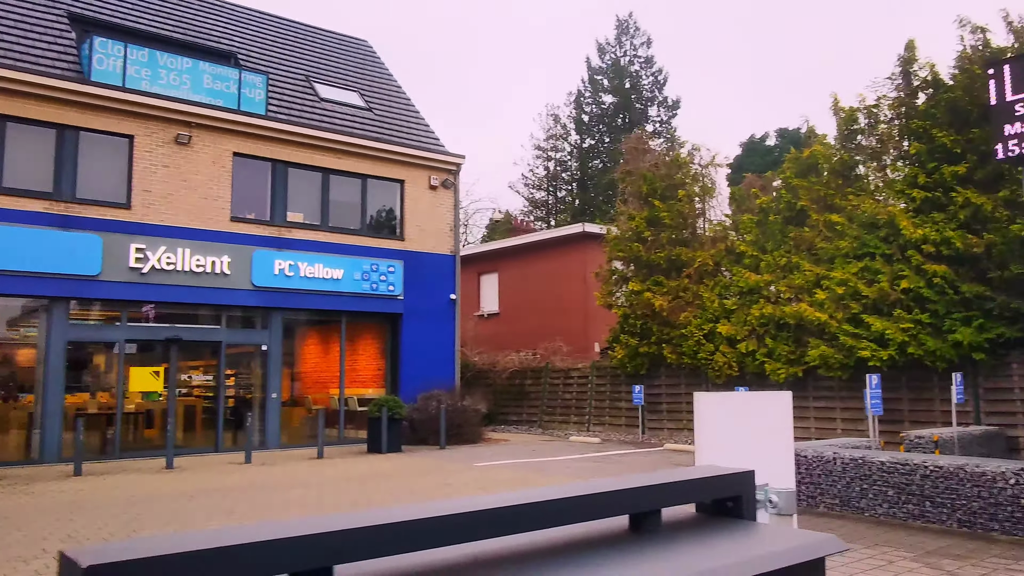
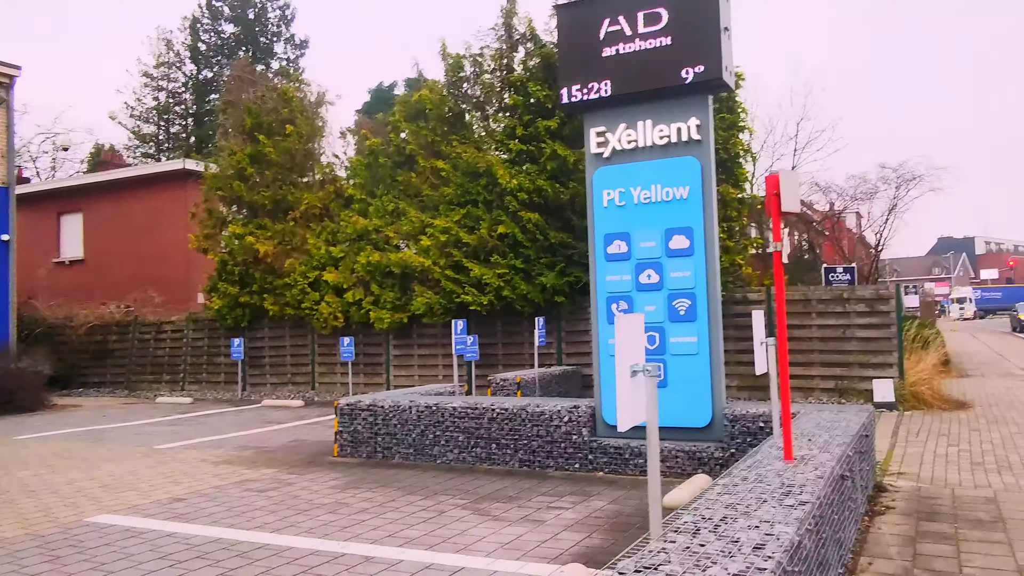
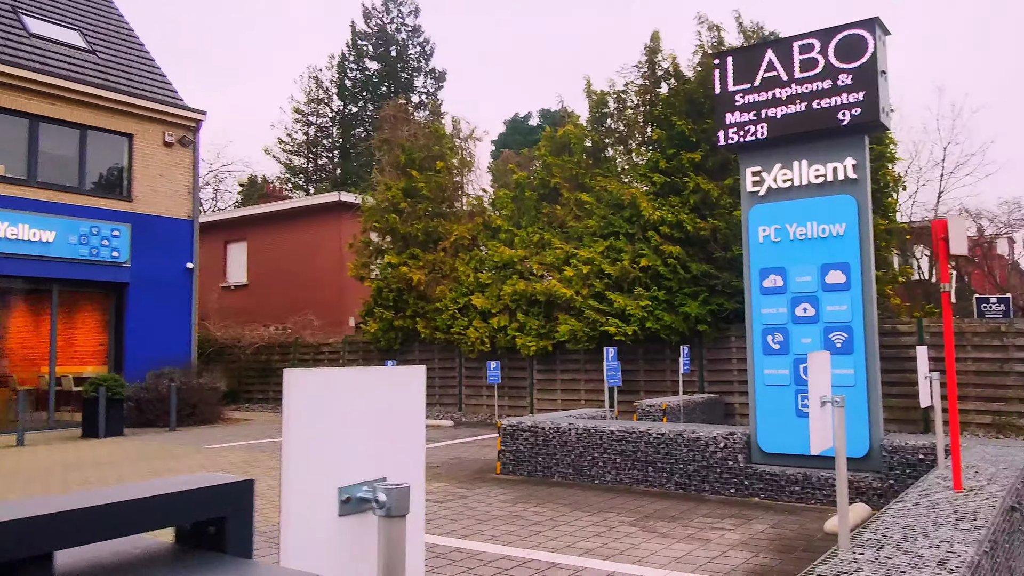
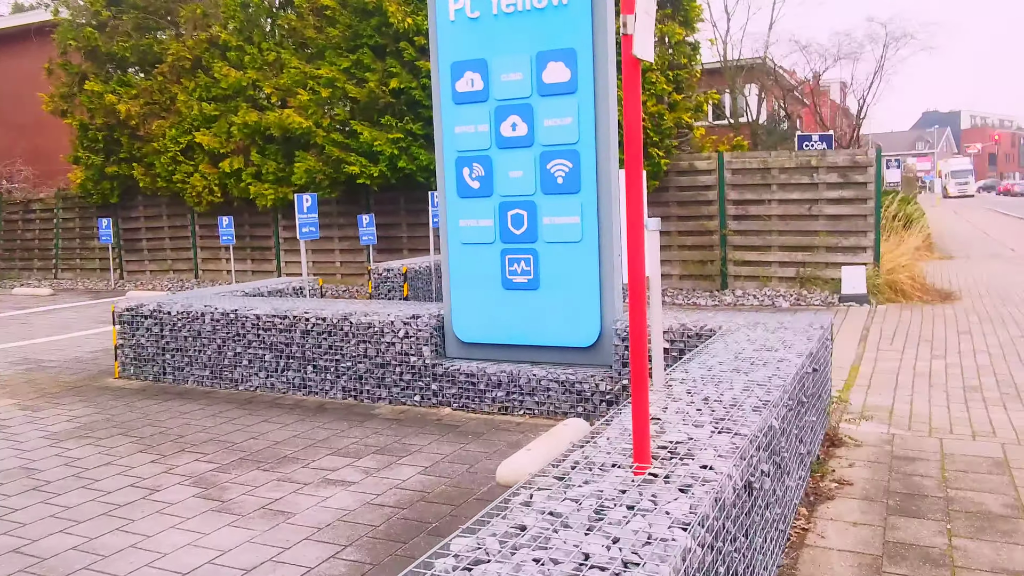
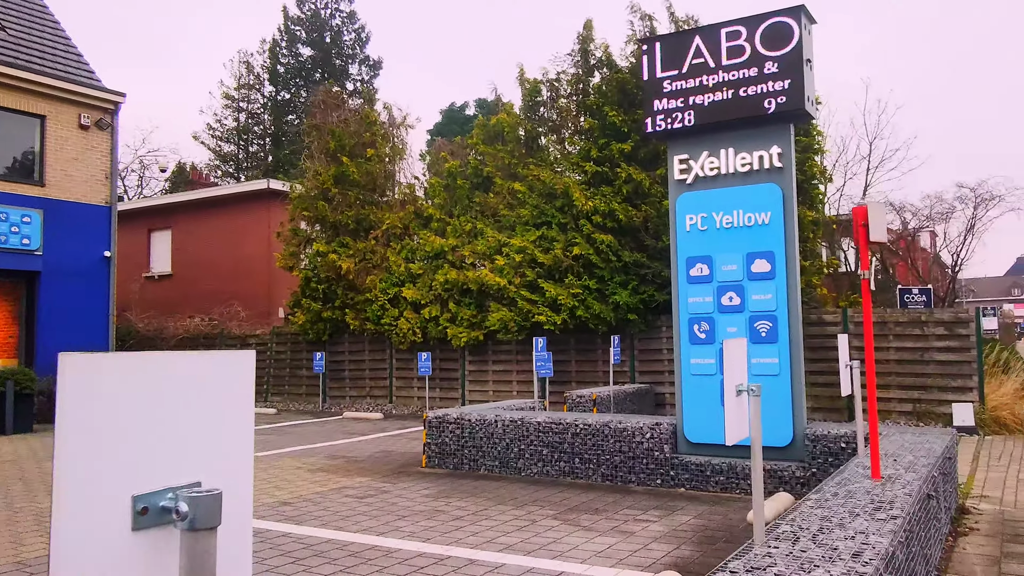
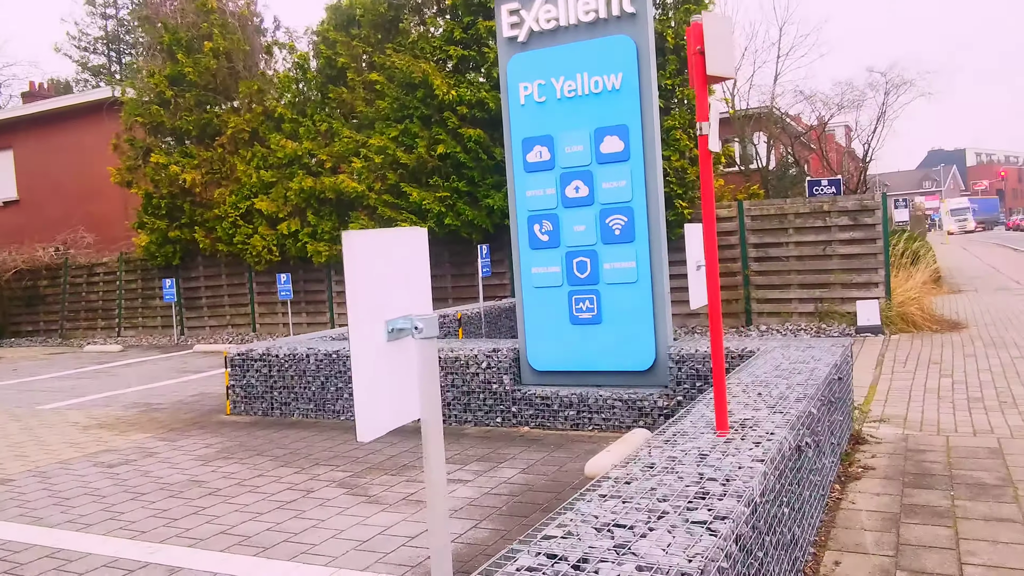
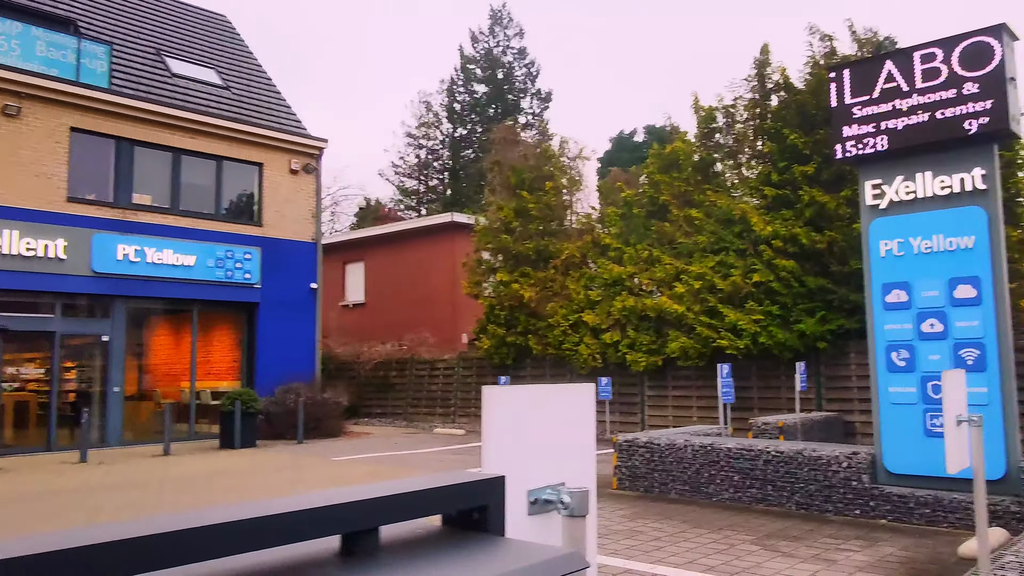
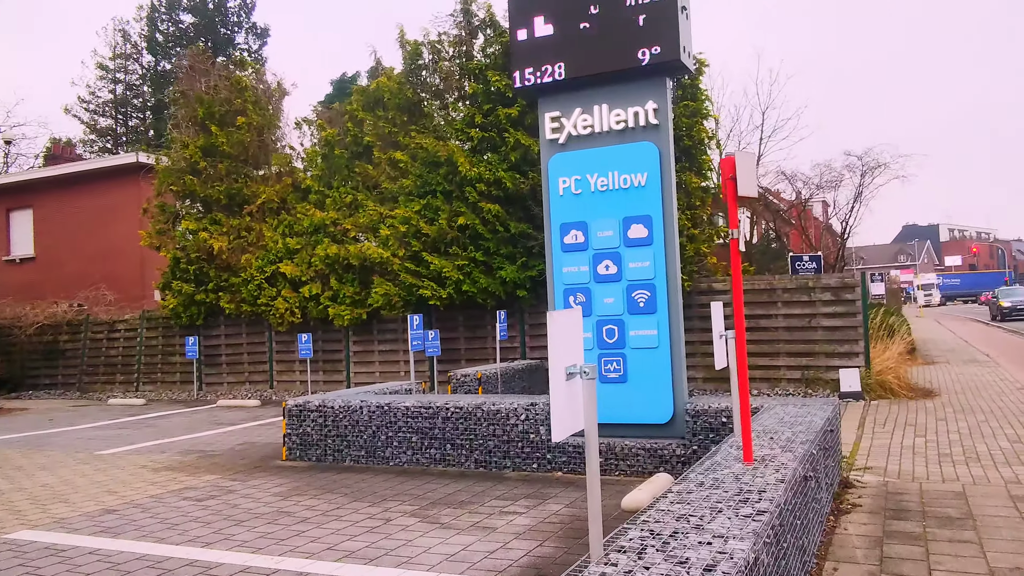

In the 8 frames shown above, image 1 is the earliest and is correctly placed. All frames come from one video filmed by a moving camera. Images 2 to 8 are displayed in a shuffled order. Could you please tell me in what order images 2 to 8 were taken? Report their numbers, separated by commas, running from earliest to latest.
7, 3, 5, 2, 8, 6, 4
